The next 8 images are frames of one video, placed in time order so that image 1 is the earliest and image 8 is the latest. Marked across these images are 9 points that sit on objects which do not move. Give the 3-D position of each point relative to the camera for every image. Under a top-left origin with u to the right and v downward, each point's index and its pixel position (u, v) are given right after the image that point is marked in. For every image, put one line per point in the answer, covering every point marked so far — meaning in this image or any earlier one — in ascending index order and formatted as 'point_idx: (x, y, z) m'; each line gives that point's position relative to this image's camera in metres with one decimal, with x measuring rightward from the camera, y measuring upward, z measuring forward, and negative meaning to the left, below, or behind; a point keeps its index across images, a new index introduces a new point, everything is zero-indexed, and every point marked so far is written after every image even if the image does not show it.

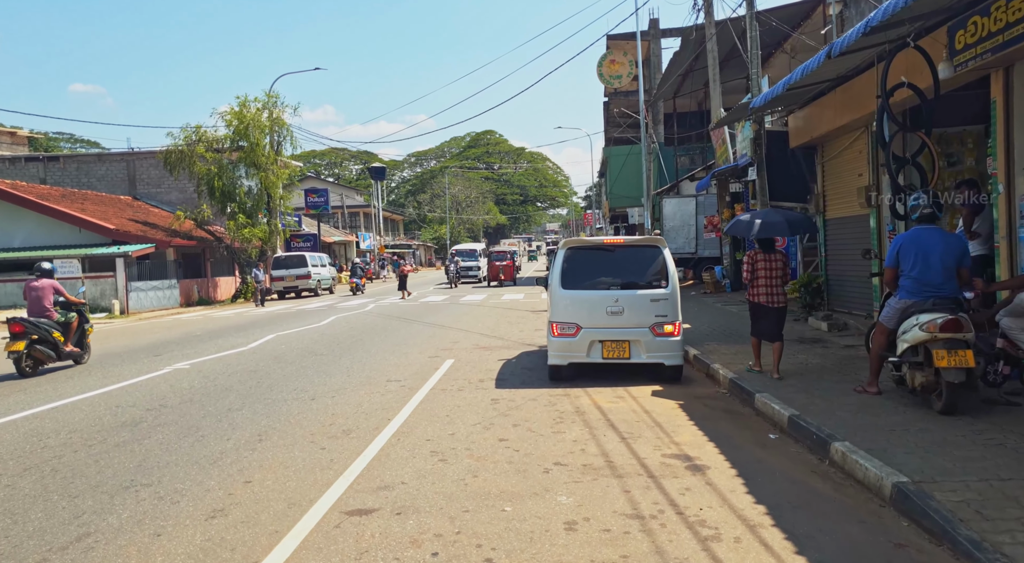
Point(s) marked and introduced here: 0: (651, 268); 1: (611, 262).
0: (+1.7, +0.2, +10.3) m
1: (+1.2, +0.3, +10.4) m
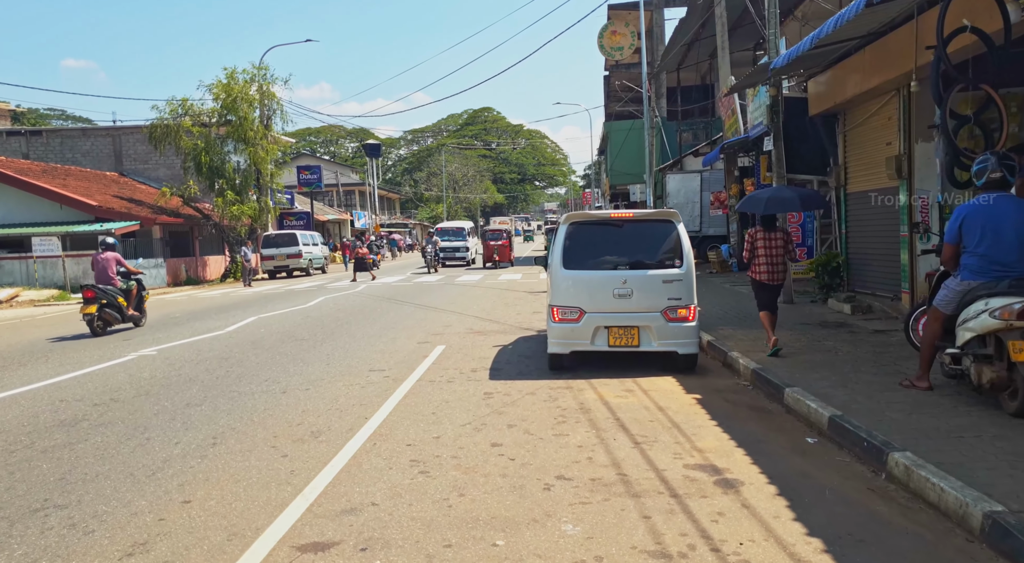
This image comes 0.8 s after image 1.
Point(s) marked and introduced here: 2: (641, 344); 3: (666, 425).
0: (+1.6, +0.4, +9.3) m
1: (+1.1, +0.5, +9.4) m
2: (+1.4, -0.7, +9.1) m
3: (+1.2, -1.2, +6.7) m
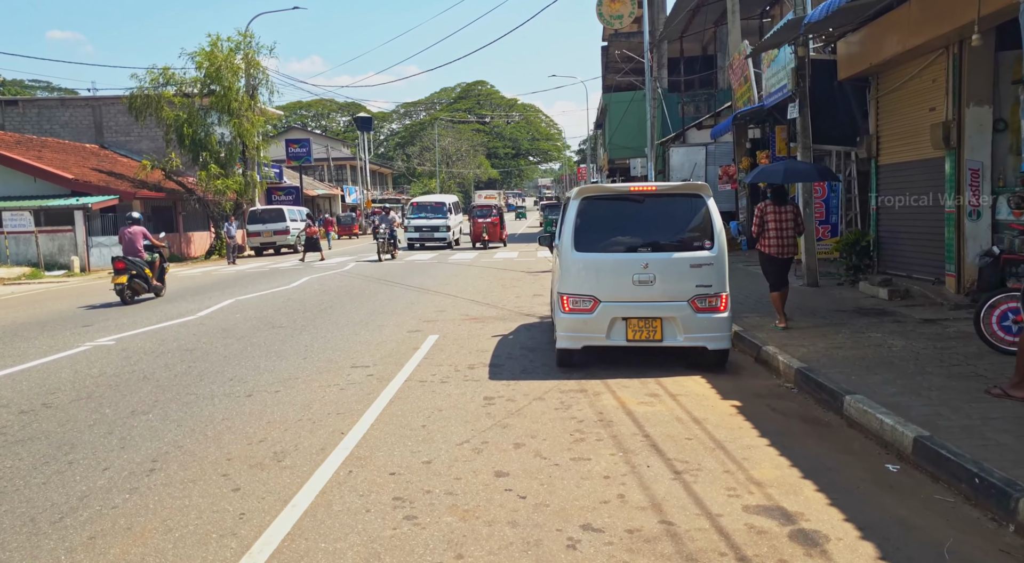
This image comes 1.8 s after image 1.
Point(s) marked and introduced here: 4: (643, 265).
0: (+1.7, +0.6, +8.0) m
1: (+1.2, +0.7, +8.1) m
2: (+1.4, -0.5, +7.9) m
3: (+1.3, -1.1, +5.5) m
4: (+1.2, +0.1, +7.9) m
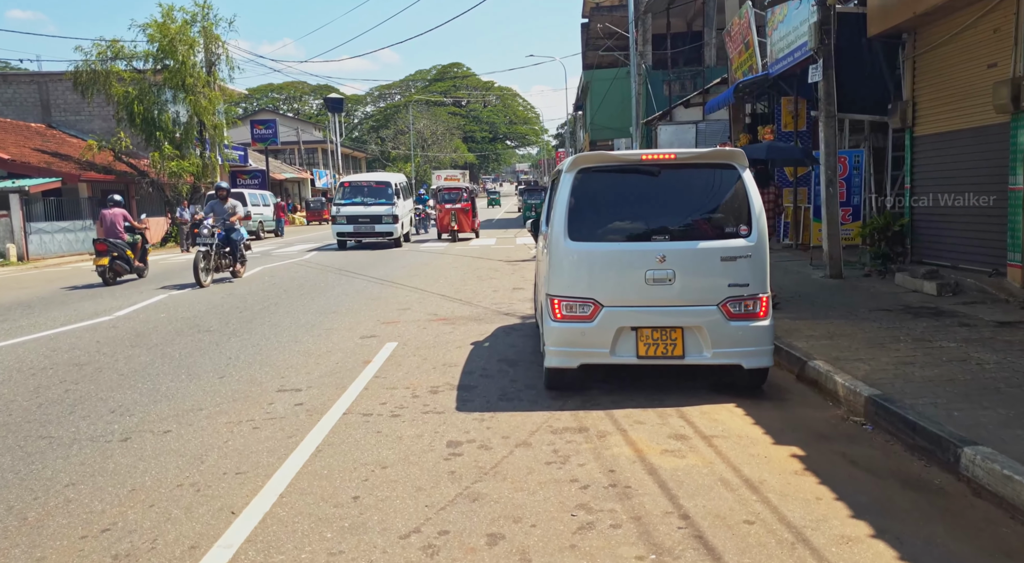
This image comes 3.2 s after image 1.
0: (+1.5, +0.6, +6.1) m
1: (+1.0, +0.7, +6.2) m
2: (+1.3, -0.5, +6.0) m
3: (+1.2, -1.1, +3.6) m
4: (+1.0, +0.2, +6.0) m
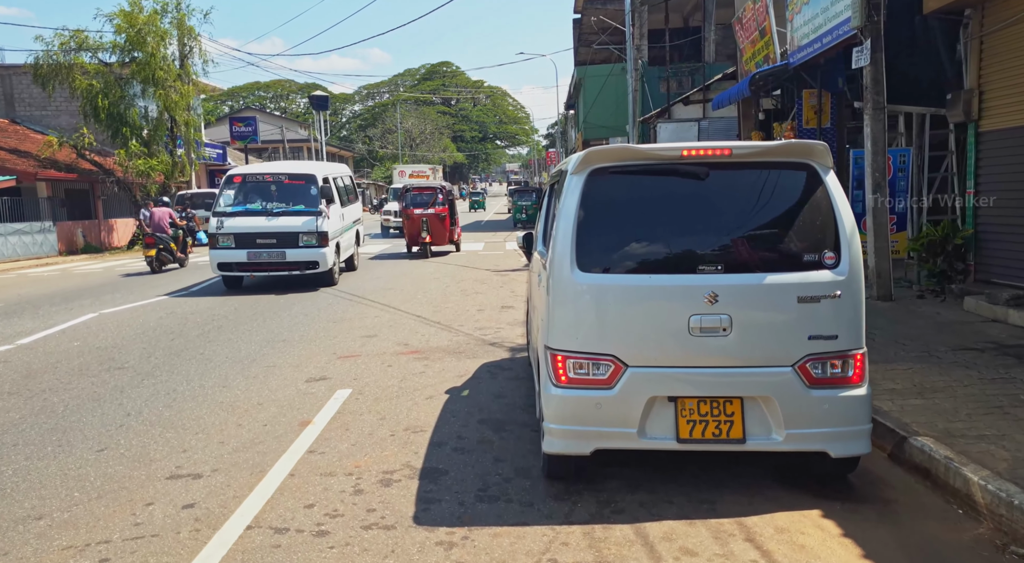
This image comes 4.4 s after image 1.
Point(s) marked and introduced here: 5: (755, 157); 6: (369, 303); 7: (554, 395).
0: (+1.4, +0.3, +4.3) m
1: (+0.9, +0.4, +4.3) m
2: (+1.2, -0.8, +4.1) m
3: (+1.1, -1.3, +1.8) m
4: (+1.0, -0.1, +4.1) m
5: (+1.3, +0.6, +4.3) m
6: (-2.1, -0.3, +12.2) m
7: (+0.2, -0.6, +4.3) m
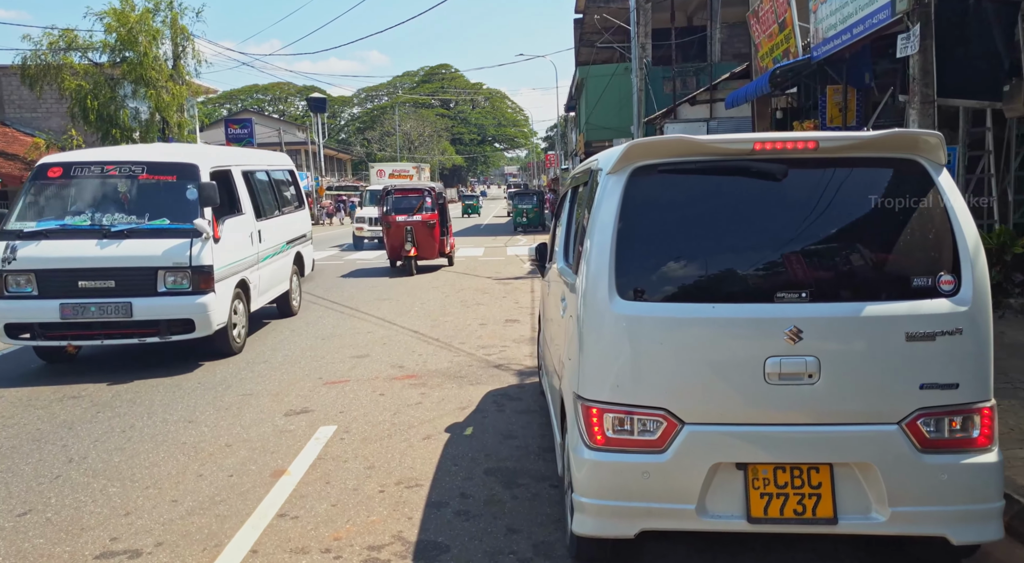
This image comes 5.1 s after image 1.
0: (+1.5, +0.2, +3.3) m
1: (+1.0, +0.3, +3.4) m
2: (+1.3, -0.9, +3.2) m
3: (+1.2, -1.5, +0.8) m
4: (+1.0, -0.2, +3.2) m
5: (+1.4, +0.5, +3.4) m
6: (-2.0, -0.5, +11.2) m
7: (+0.3, -0.7, +3.3) m
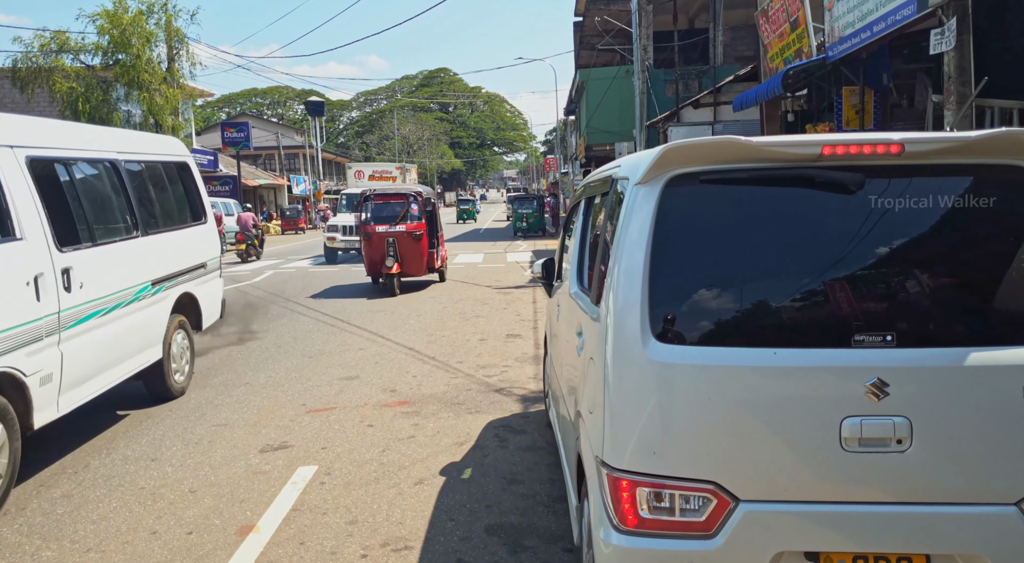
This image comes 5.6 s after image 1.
0: (+1.5, +0.1, +2.6) m
1: (+1.0, +0.2, +2.7) m
2: (+1.3, -1.0, +2.5) m
3: (+1.2, -1.6, +0.1) m
4: (+1.1, -0.3, +2.5) m
5: (+1.4, +0.4, +2.7) m
6: (-2.0, -0.6, +10.6) m
7: (+0.3, -0.8, +2.6) m
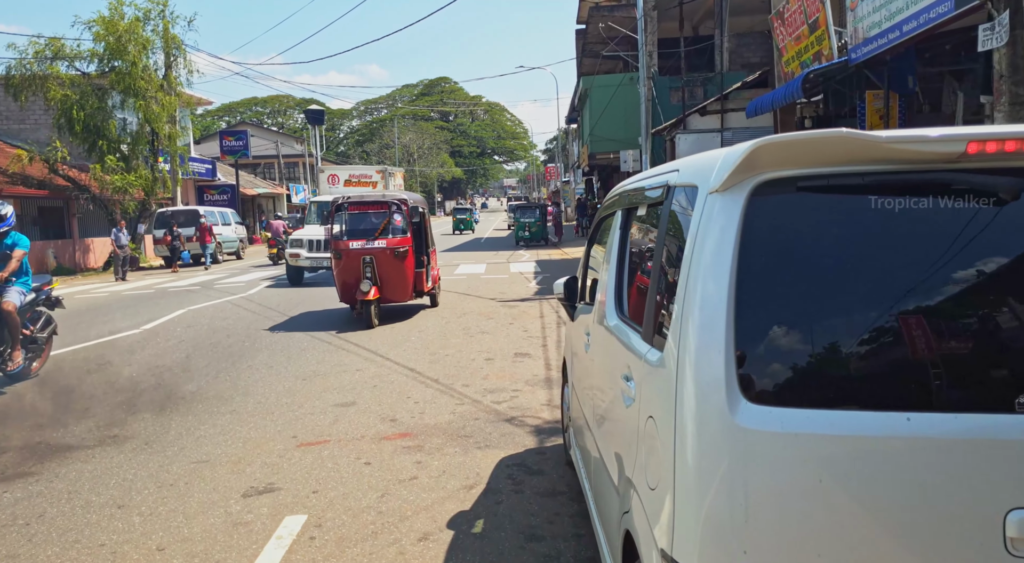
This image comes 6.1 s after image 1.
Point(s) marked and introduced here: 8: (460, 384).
0: (+1.6, 0.0, +2.0) m
1: (+1.1, +0.1, +2.0) m
2: (+1.4, -1.1, +1.8) m
3: (+1.3, -1.6, -0.5) m
4: (+1.2, -0.4, +1.8) m
5: (+1.5, +0.3, +2.0) m
6: (-1.9, -0.8, +9.9) m
7: (+0.4, -0.9, +2.0) m
8: (-0.5, -1.0, +7.9) m
